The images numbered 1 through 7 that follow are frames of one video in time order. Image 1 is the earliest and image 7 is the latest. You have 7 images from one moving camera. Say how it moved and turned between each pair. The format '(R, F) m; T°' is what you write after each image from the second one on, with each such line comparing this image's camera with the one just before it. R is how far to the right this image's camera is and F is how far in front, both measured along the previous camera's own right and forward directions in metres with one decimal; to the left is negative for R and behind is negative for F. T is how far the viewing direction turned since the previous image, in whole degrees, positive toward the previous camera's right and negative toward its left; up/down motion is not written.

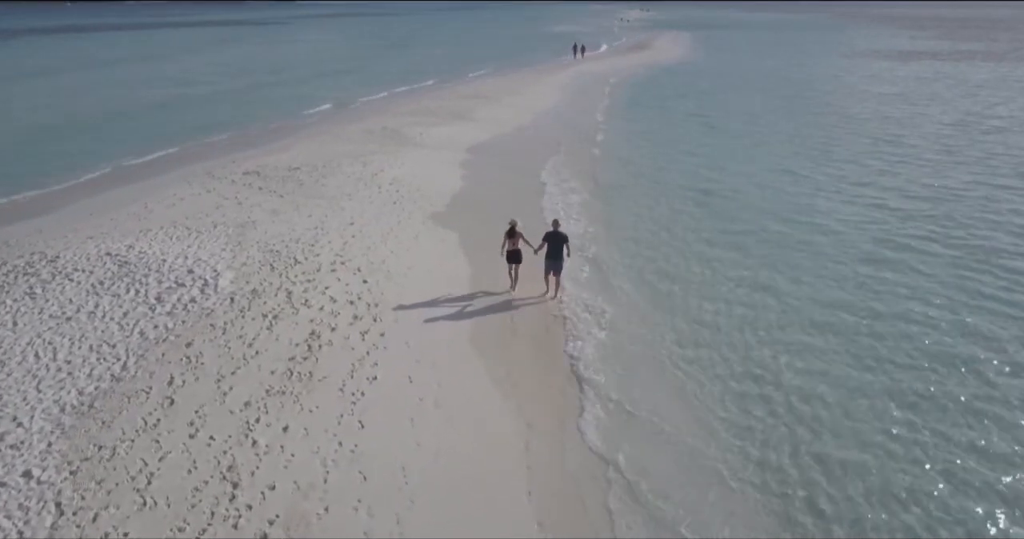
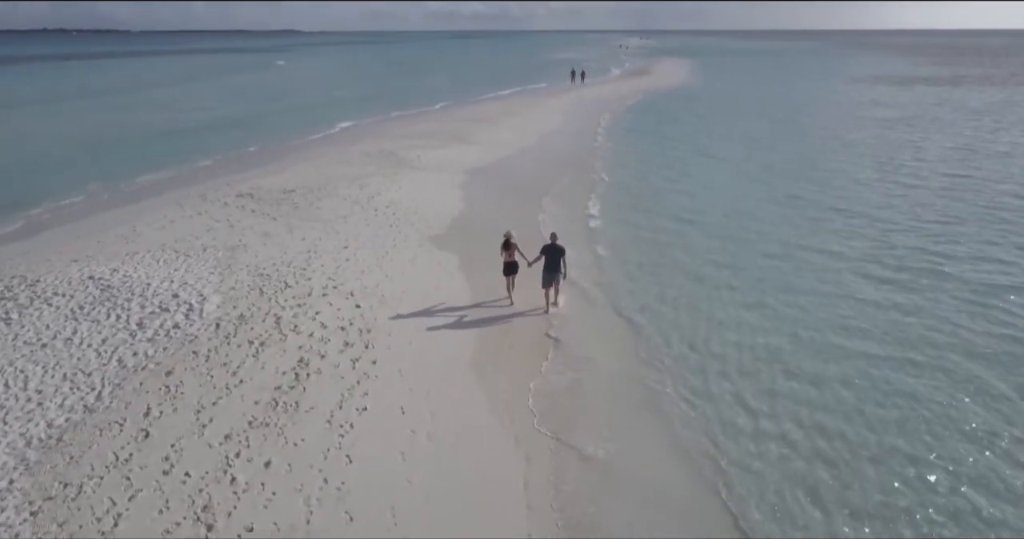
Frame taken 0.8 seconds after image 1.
(0.0, +0.5) m; 0°
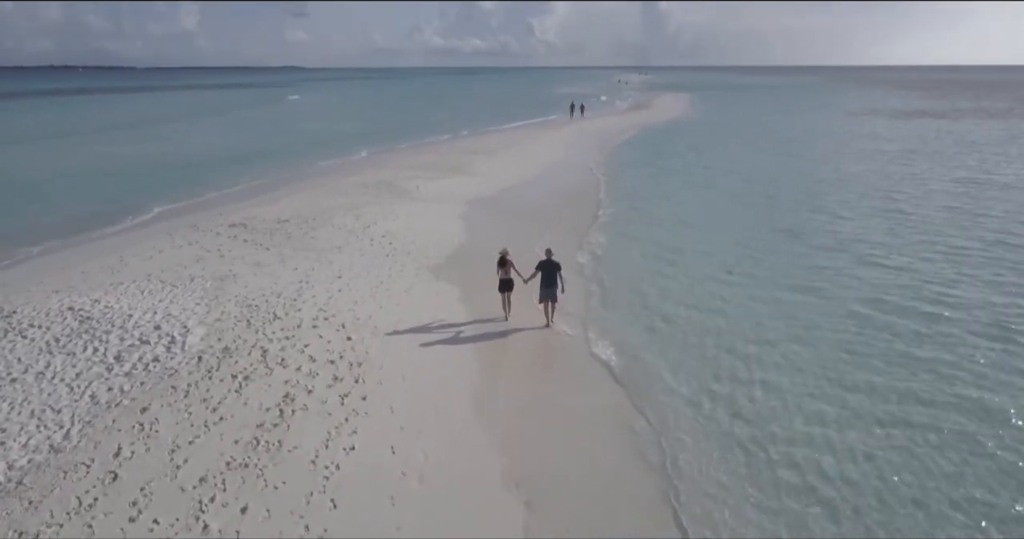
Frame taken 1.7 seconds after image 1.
(0.0, +0.5) m; 0°
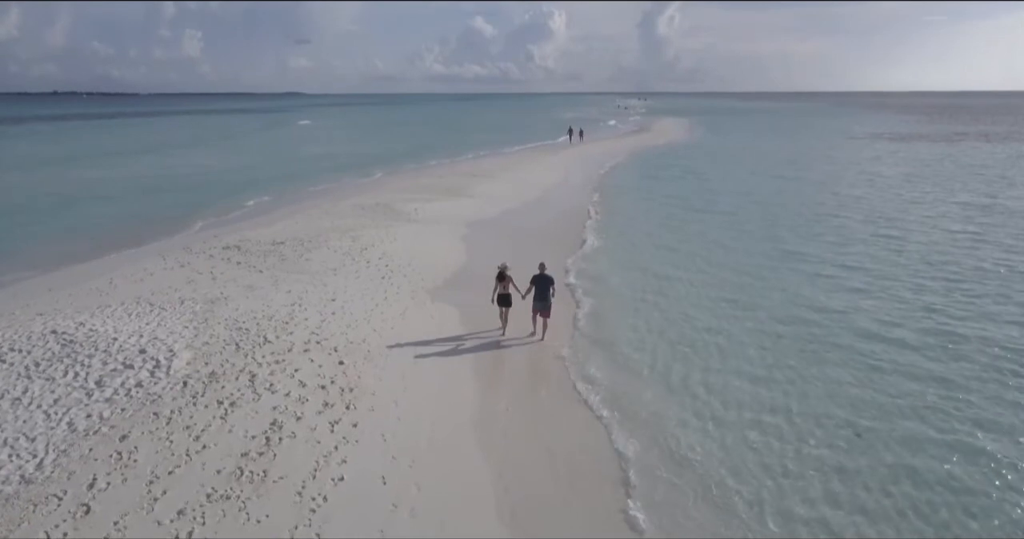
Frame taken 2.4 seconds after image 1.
(0.0, +0.4) m; 0°
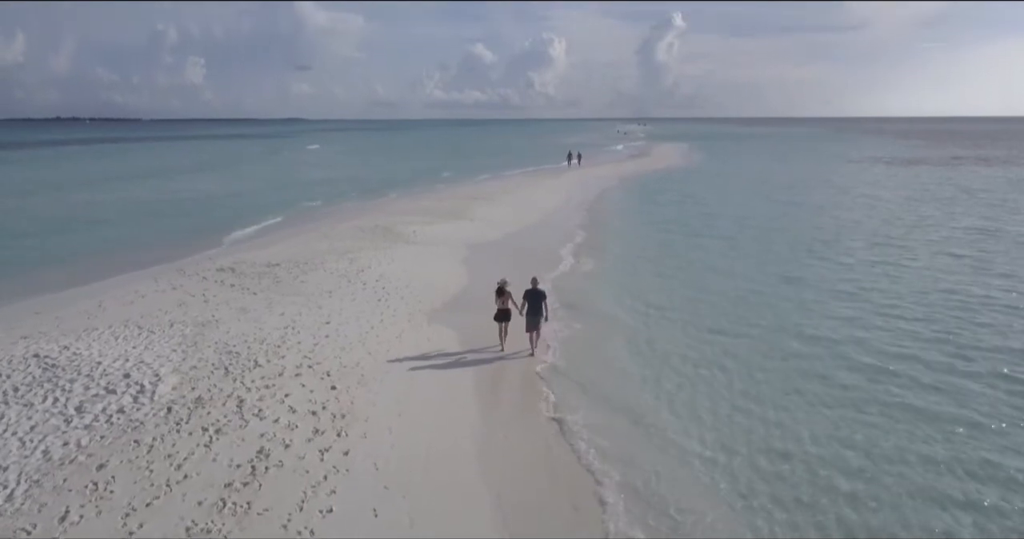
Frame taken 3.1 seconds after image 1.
(0.0, +0.4) m; 0°
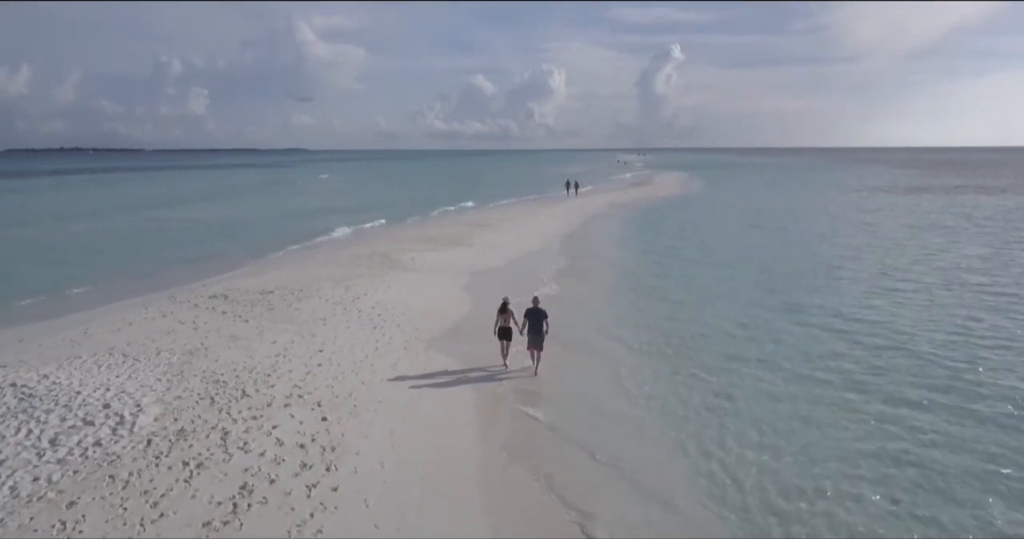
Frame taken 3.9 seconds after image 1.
(0.0, +0.4) m; 0°
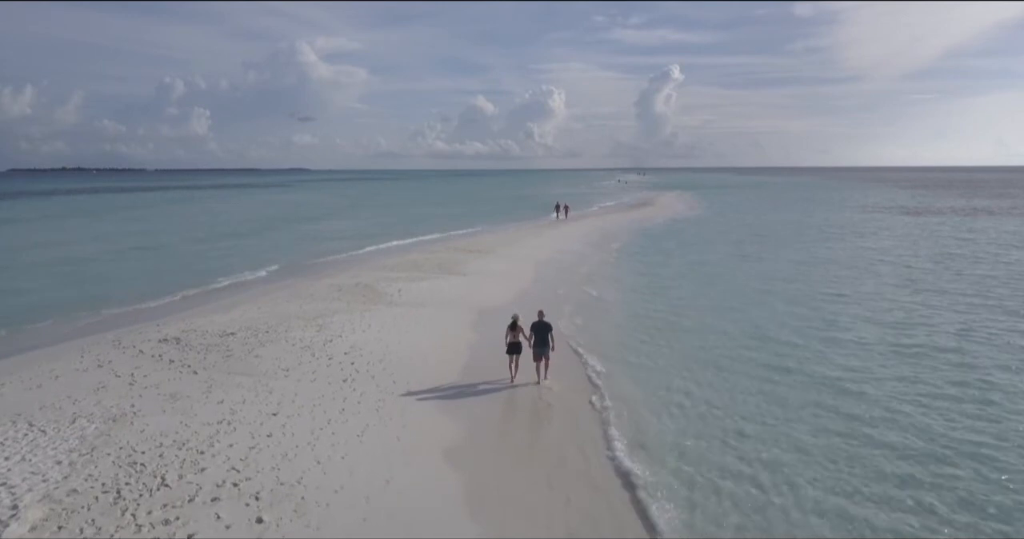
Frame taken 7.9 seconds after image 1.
(+0.1, +2.3) m; 0°
